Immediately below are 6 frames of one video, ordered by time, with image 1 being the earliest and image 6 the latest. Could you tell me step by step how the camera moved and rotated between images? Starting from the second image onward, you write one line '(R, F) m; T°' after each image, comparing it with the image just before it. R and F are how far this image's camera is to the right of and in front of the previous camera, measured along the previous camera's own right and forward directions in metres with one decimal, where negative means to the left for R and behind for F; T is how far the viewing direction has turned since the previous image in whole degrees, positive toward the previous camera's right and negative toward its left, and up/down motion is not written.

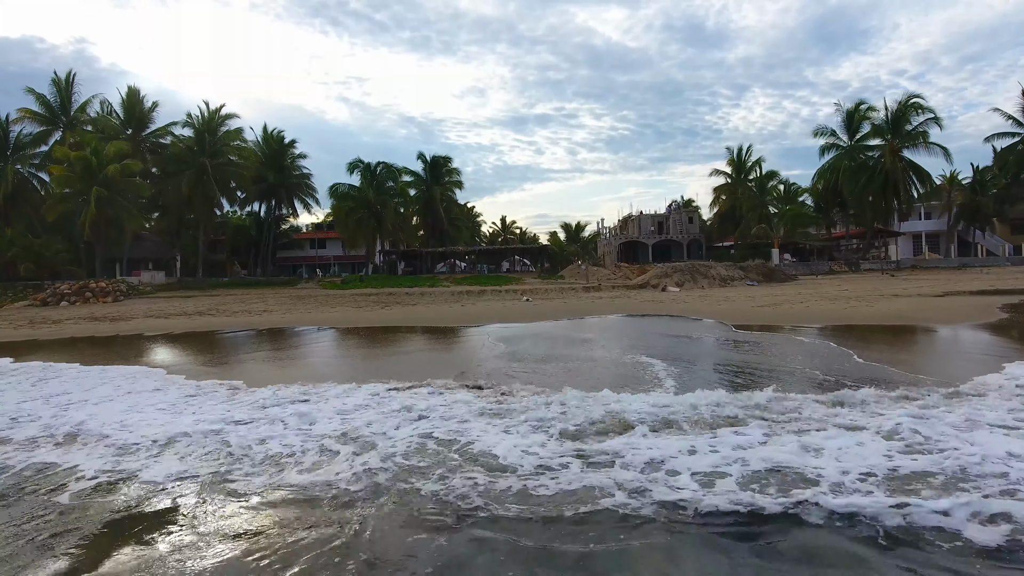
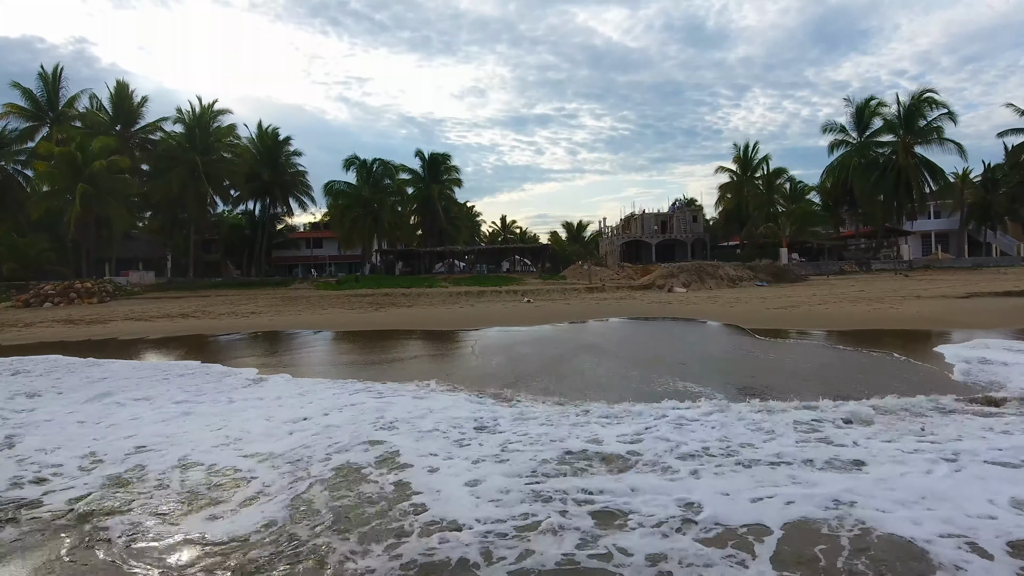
(0.0, +0.7) m; 0°
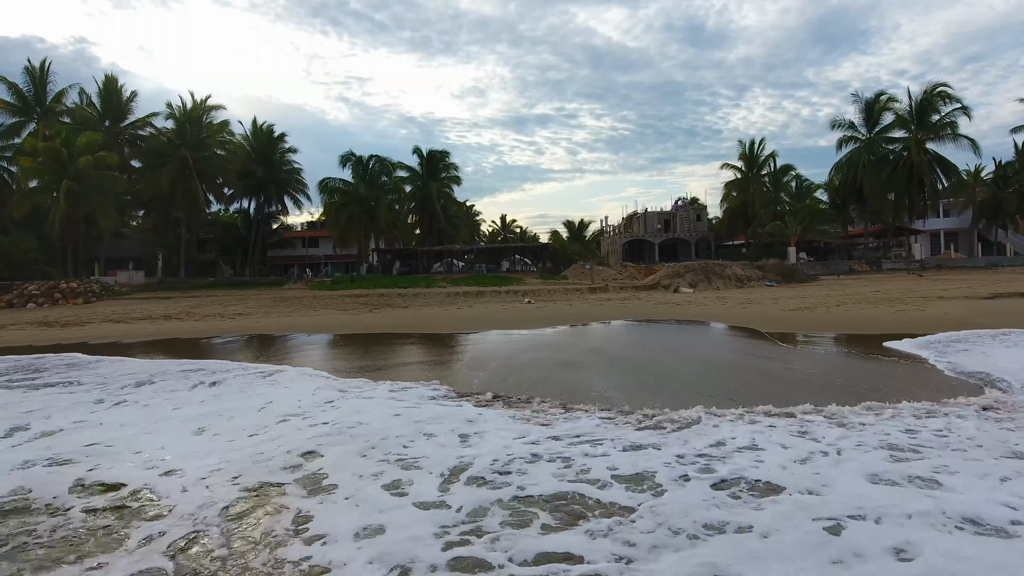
(0.0, +0.7) m; 0°
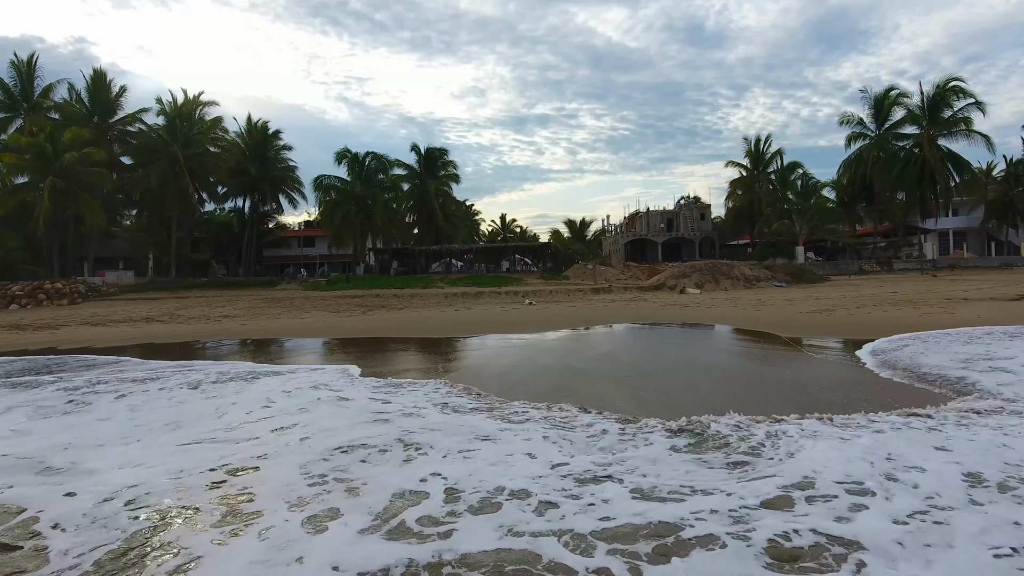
(0.0, +0.6) m; 0°
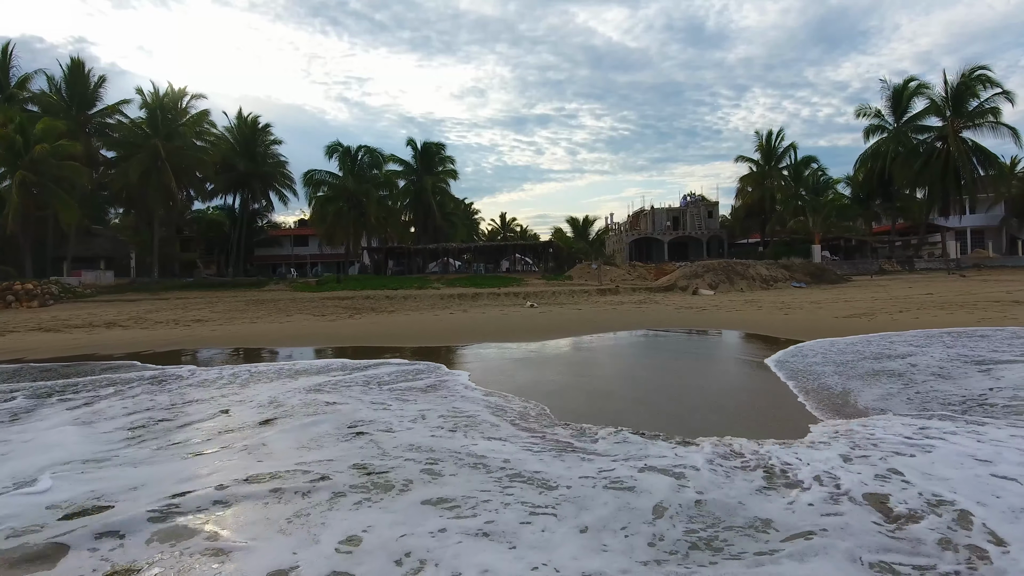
(0.0, +1.1) m; 0°
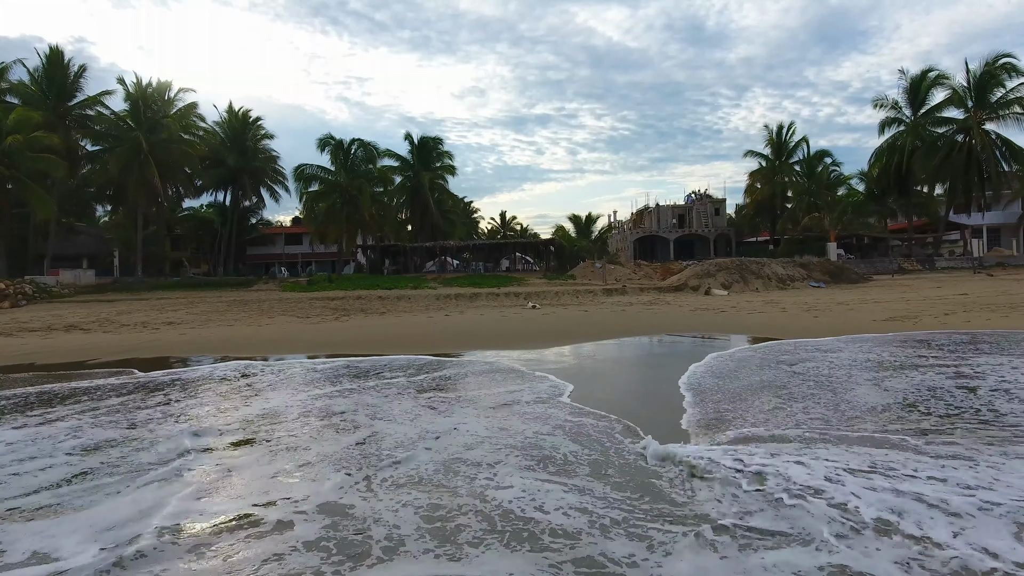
(0.0, +1.0) m; 0°
